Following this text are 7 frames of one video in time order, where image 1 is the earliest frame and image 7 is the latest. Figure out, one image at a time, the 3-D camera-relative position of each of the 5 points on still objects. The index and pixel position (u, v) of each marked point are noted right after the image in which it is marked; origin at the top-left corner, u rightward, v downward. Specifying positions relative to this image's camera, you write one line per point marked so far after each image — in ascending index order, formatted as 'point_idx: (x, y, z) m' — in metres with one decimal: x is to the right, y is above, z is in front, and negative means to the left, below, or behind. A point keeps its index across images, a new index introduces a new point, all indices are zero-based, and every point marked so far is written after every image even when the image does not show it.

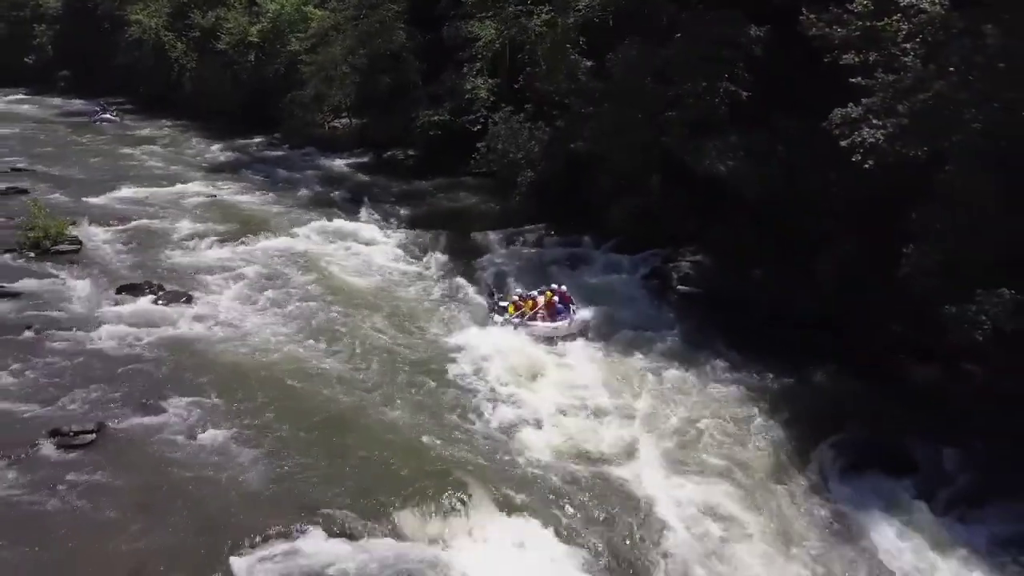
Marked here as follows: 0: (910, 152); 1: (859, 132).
0: (+6.7, +2.6, +14.6) m
1: (+6.1, +3.0, +15.2) m
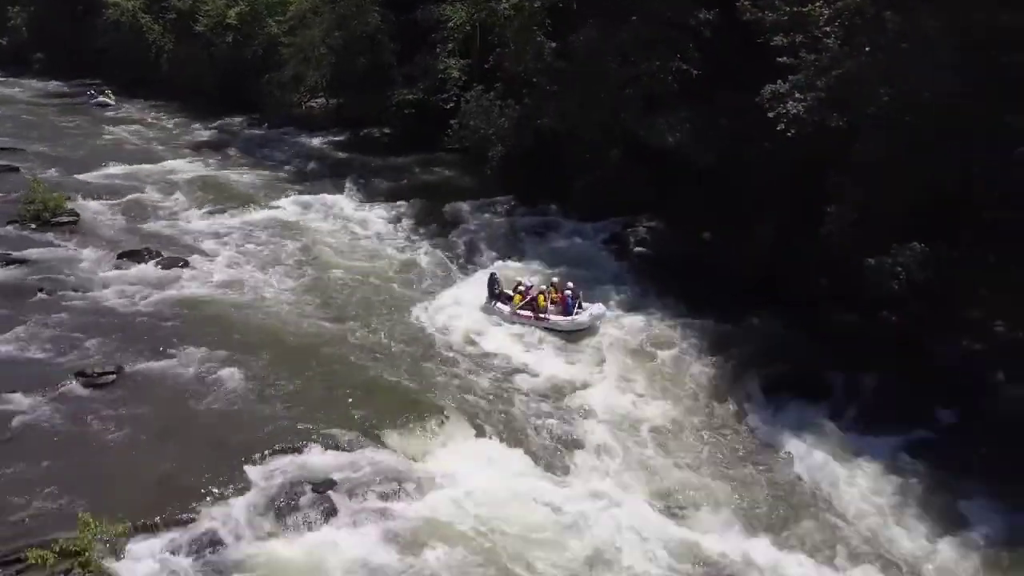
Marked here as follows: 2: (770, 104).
0: (+6.1, +3.5, +16.5) m
1: (+5.5, +3.9, +17.1) m
2: (+5.4, +3.9, +17.4) m
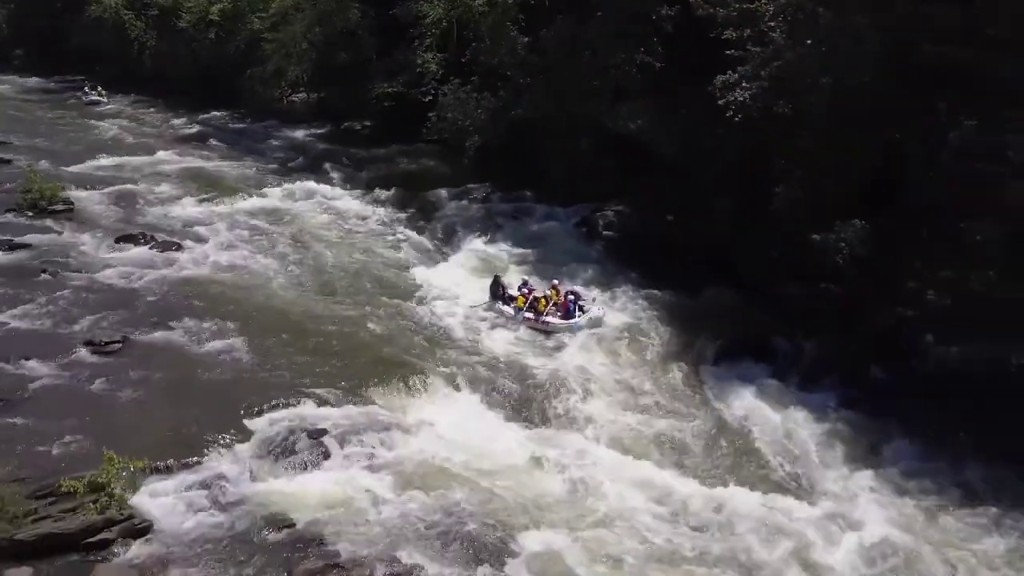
0: (+5.5, +4.1, +18.0) m
1: (+4.9, +4.5, +18.6) m
2: (+4.8, +4.5, +18.8) m
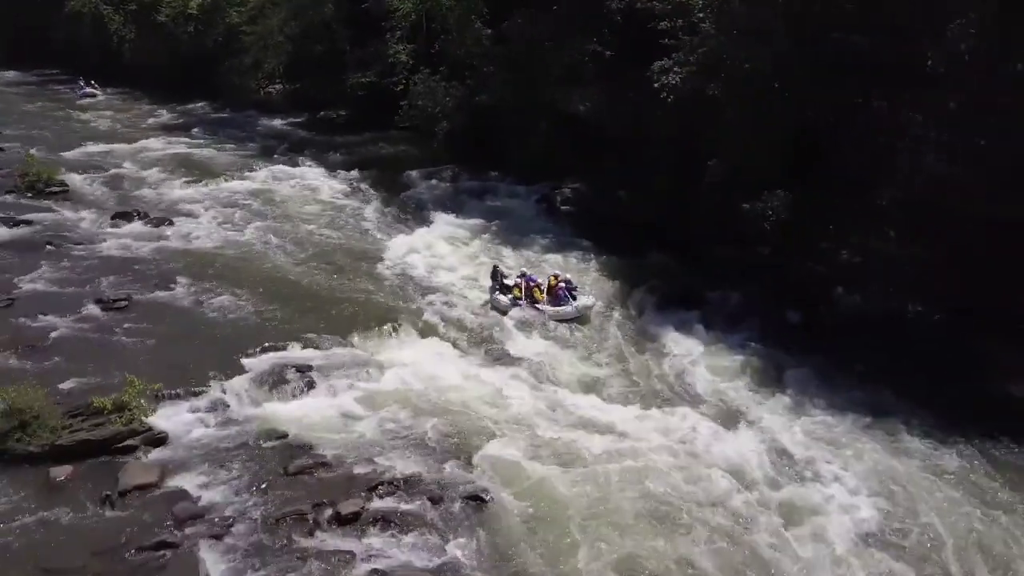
0: (+4.5, +5.0, +20.3) m
1: (+3.9, +5.4, +20.8) m
2: (+3.8, +5.4, +21.0) m
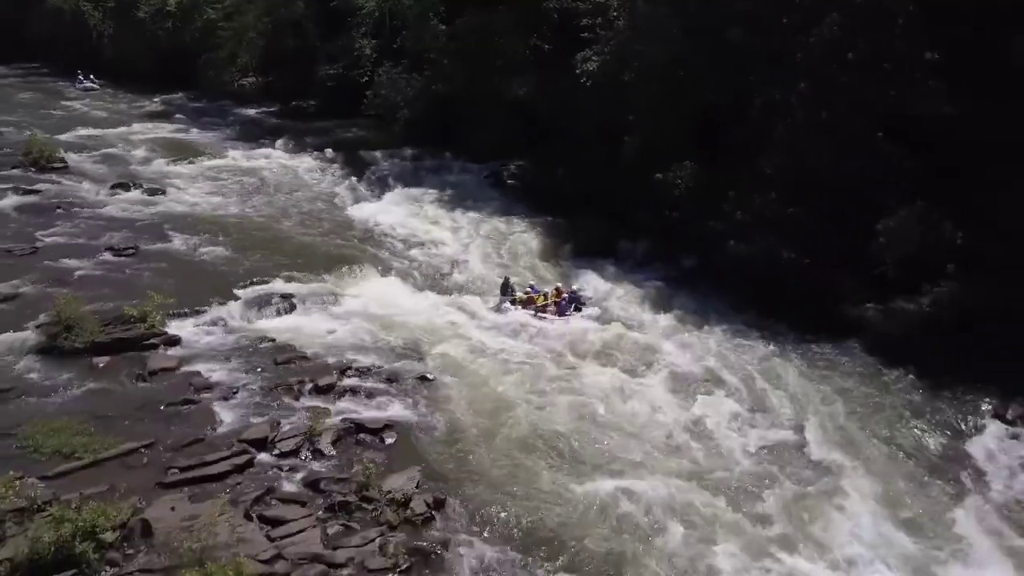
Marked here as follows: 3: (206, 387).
0: (+3.0, +6.3, +24.1) m
1: (+2.3, +6.7, +24.6) m
2: (+2.2, +6.7, +24.8) m
3: (-5.2, -1.7, +14.0) m
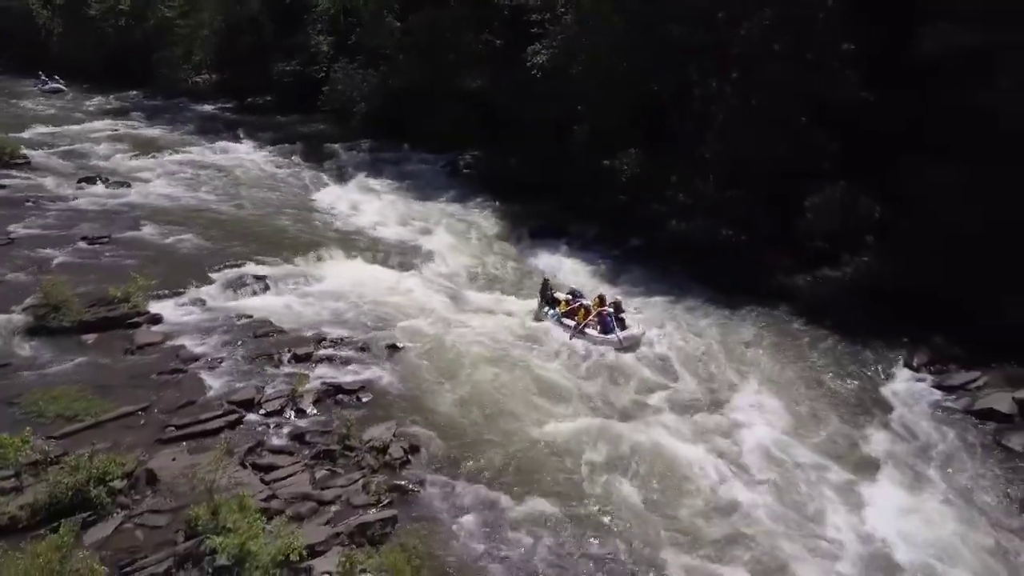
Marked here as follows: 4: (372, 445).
0: (+1.6, +6.9, +25.6) m
1: (+0.9, +7.3, +26.0) m
2: (+0.8, +7.4, +26.3) m
3: (-5.9, -1.3, +15.1) m
4: (-2.2, -2.5, +13.0) m
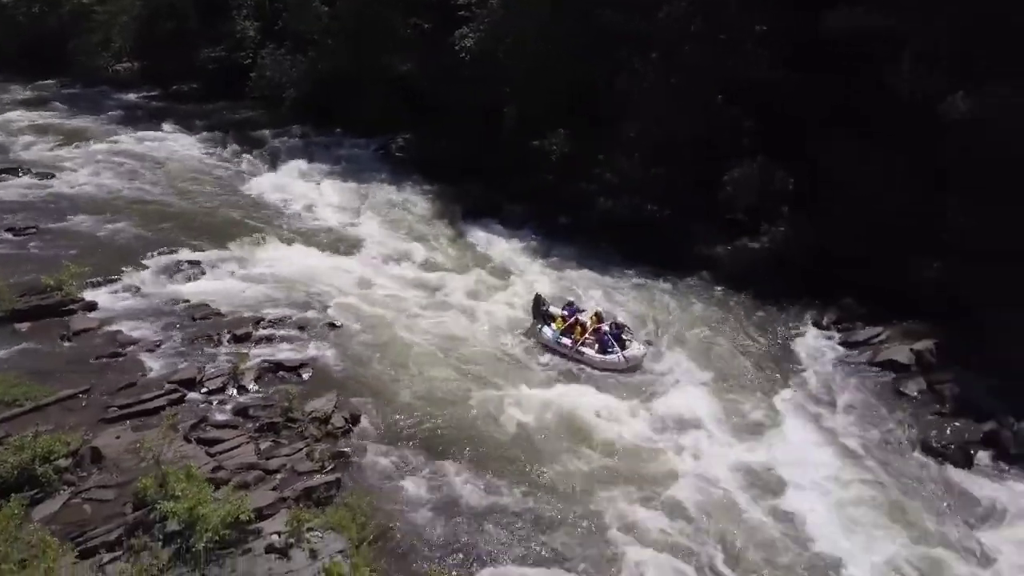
0: (-0.7, +7.6, +26.1) m
1: (-1.5, +8.0, +26.5) m
2: (-1.6, +8.0, +26.7) m
3: (-7.1, -1.0, +15.2) m
4: (-3.3, -2.1, +13.5) m
